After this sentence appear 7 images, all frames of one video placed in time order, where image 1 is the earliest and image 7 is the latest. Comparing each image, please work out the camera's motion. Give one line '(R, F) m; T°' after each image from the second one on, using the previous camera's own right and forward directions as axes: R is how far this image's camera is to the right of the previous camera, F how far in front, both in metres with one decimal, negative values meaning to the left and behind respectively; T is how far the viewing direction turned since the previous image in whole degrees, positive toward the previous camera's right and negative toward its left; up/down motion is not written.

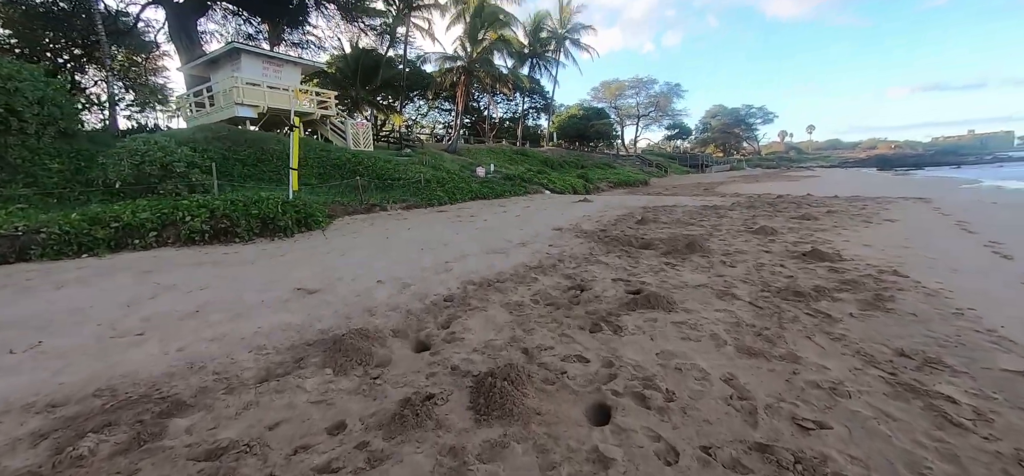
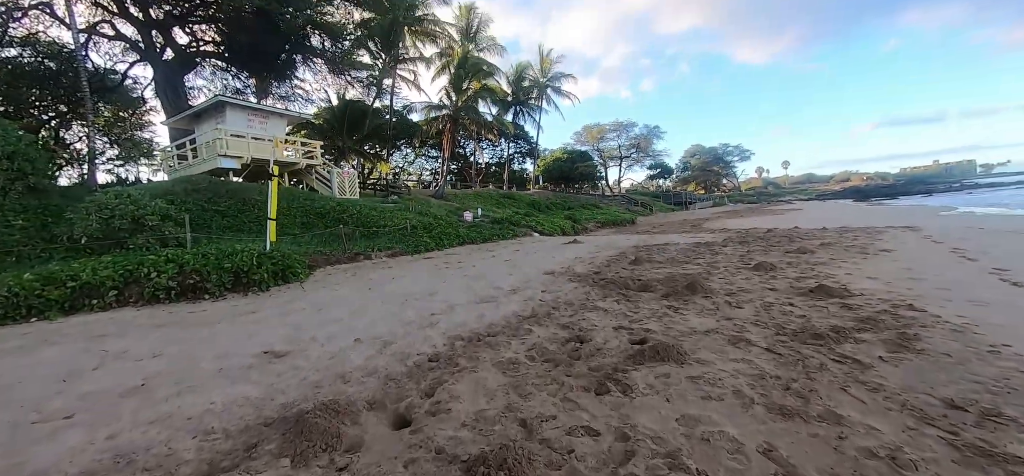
(0.0, +0.3) m; +2°
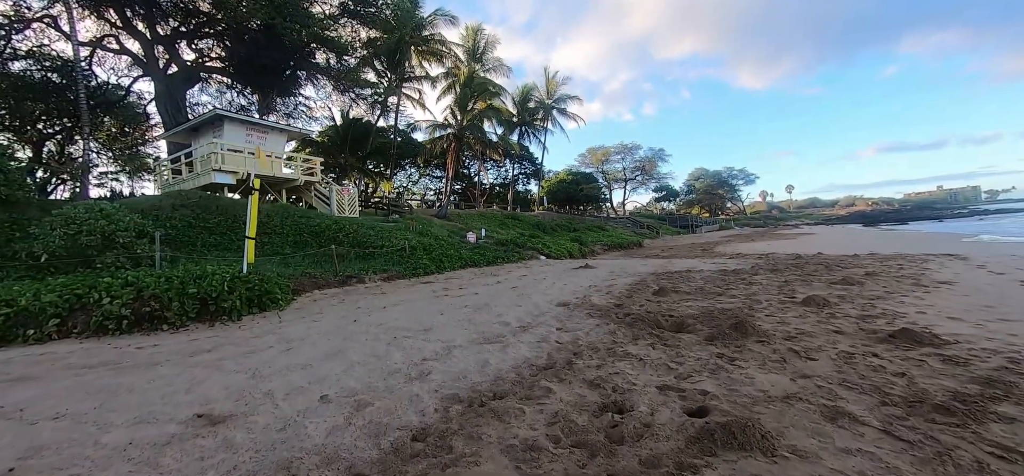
(-0.1, +0.9) m; 0°
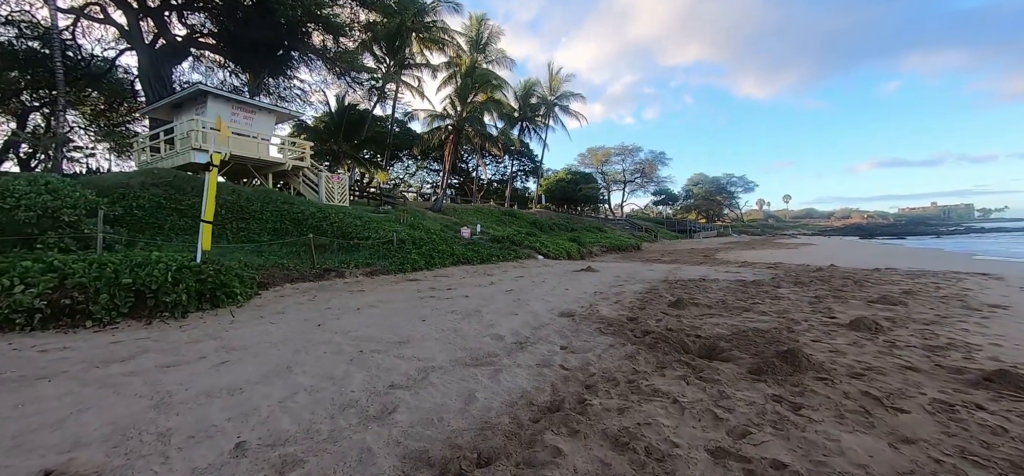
(0.0, +1.0) m; +1°
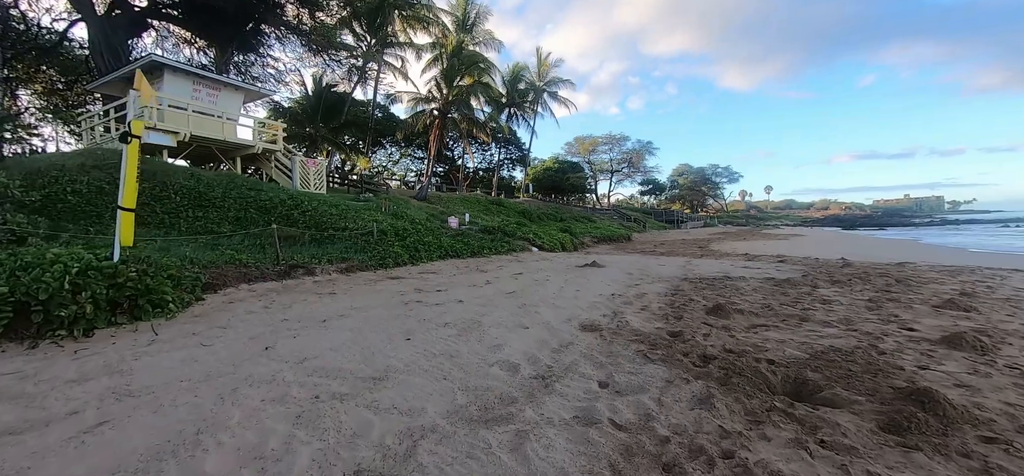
(-0.3, +1.2) m; +2°
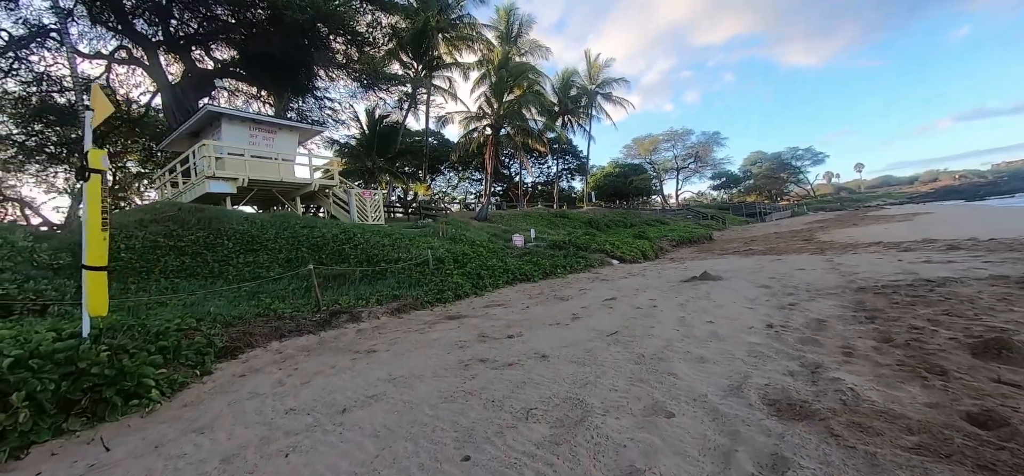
(-0.3, +1.8) m; -9°
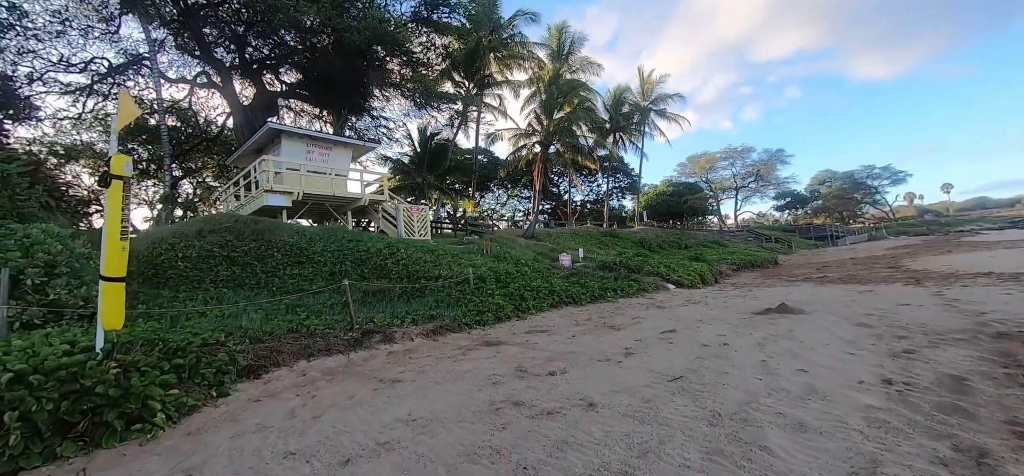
(0.0, +0.6) m; -7°
